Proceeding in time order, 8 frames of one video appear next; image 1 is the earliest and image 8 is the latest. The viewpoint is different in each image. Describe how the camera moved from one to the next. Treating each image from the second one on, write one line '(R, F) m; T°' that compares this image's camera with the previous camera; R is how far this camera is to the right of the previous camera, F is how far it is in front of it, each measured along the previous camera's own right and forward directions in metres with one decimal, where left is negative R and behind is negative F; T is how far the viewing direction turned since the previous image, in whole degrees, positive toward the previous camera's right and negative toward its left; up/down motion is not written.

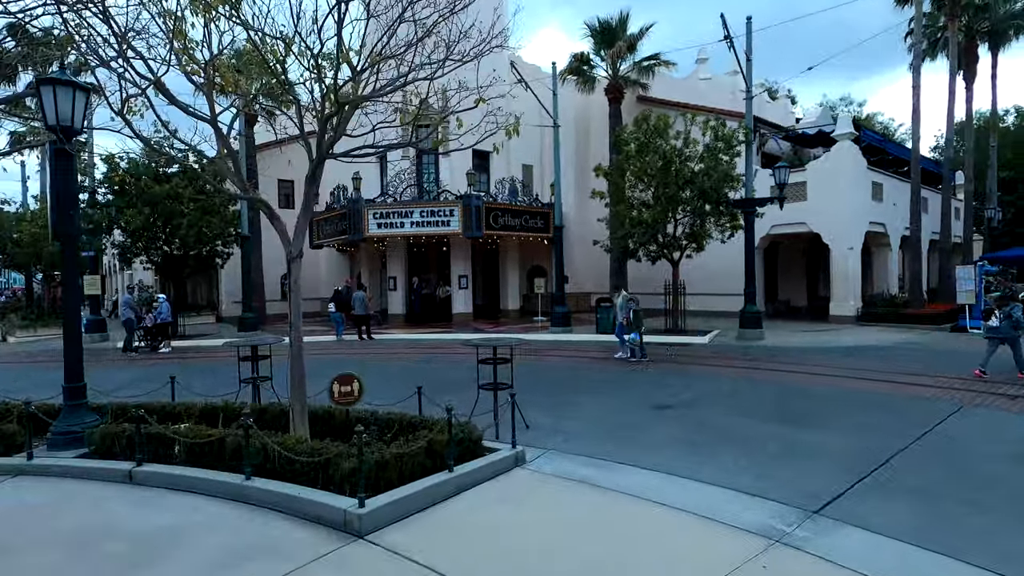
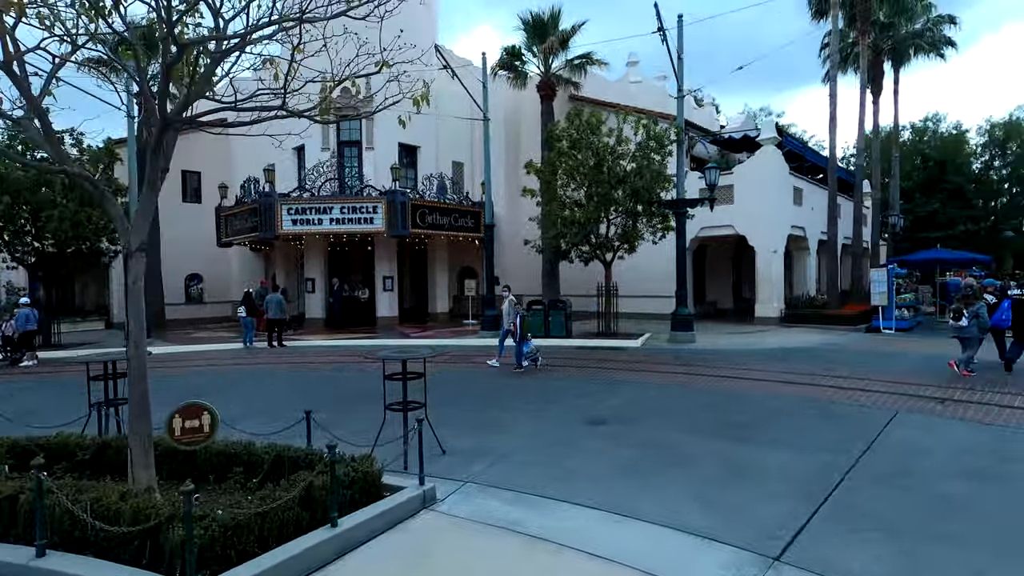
(+0.2, +0.9) m; +7°
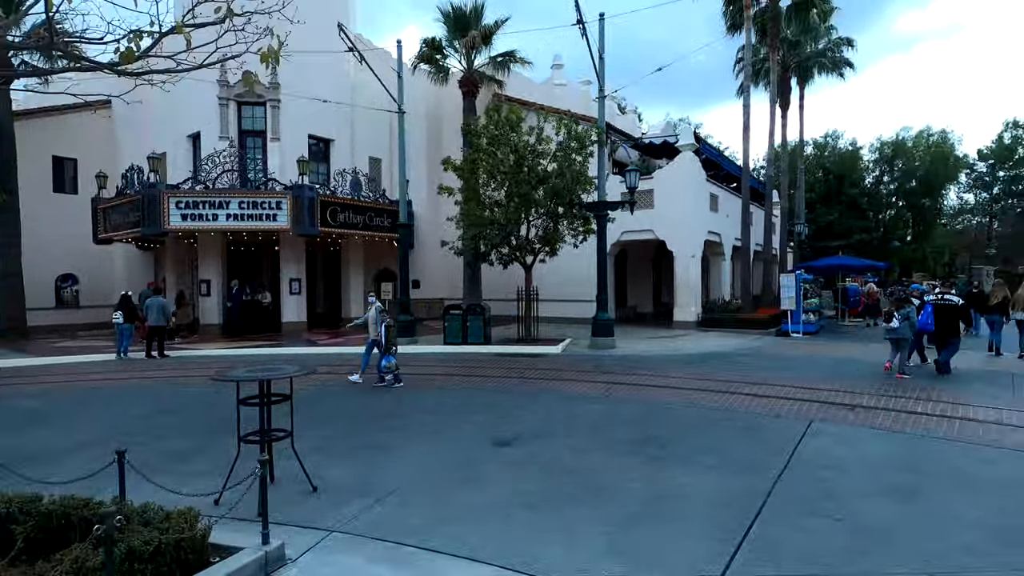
(+0.4, +0.8) m; +7°
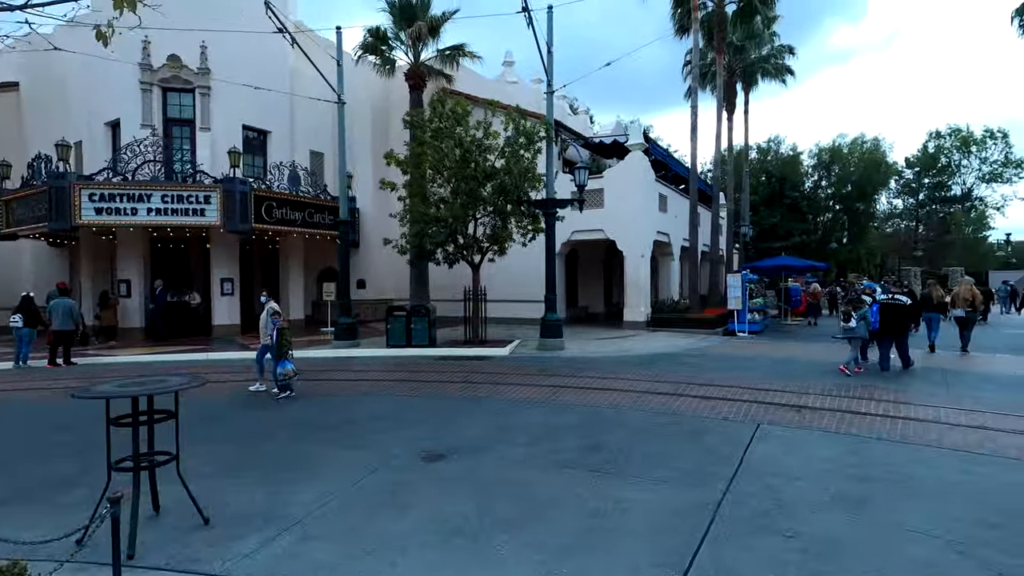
(+0.2, +0.5) m; +5°
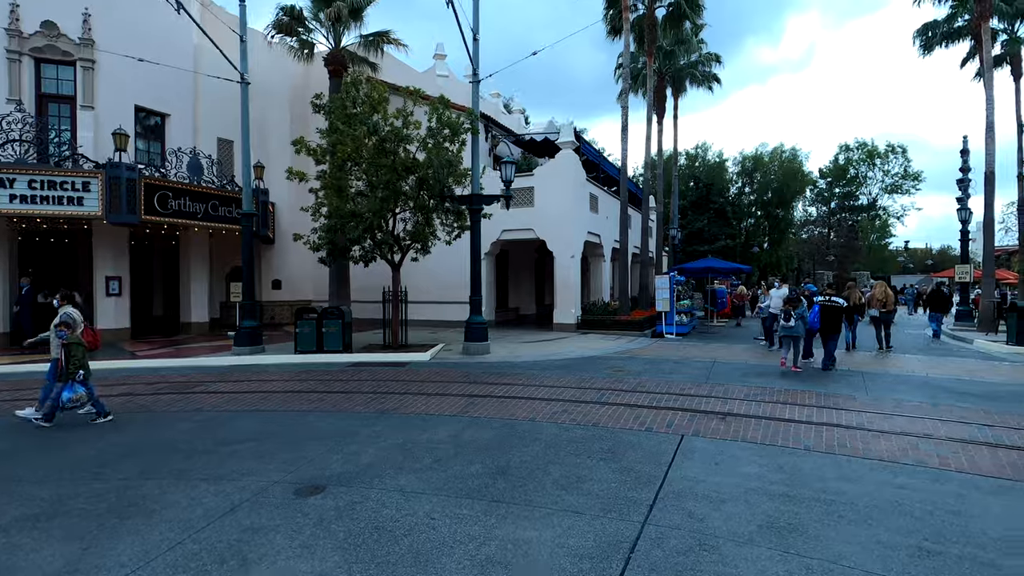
(+0.4, +0.8) m; +7°
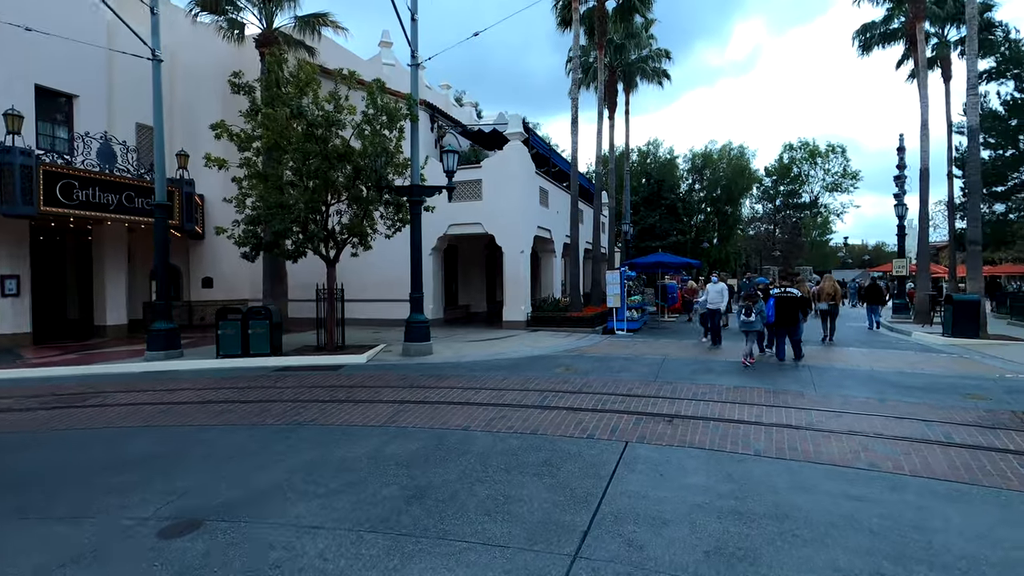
(+0.4, +0.7) m; +5°
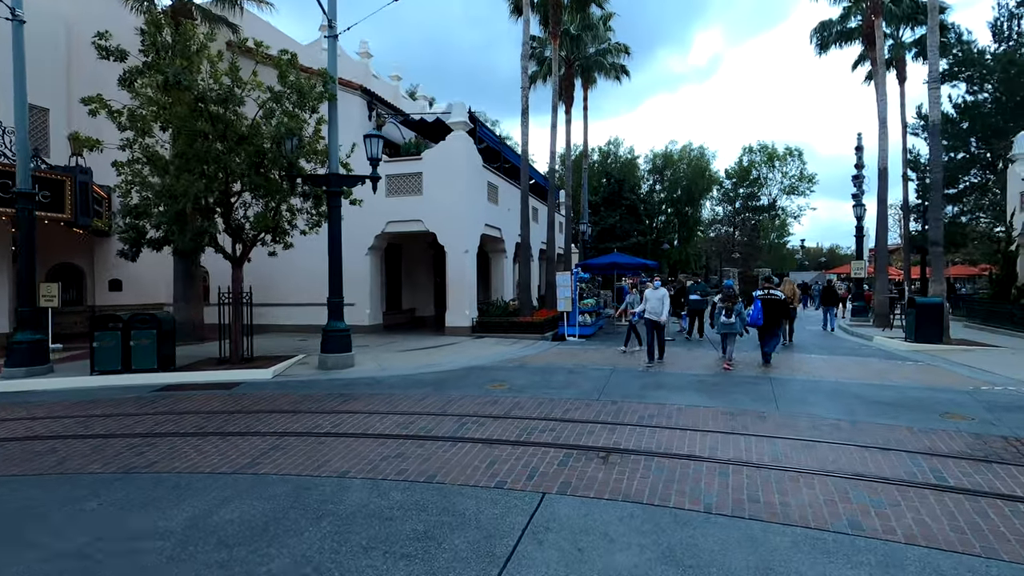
(+0.8, +1.5) m; +4°
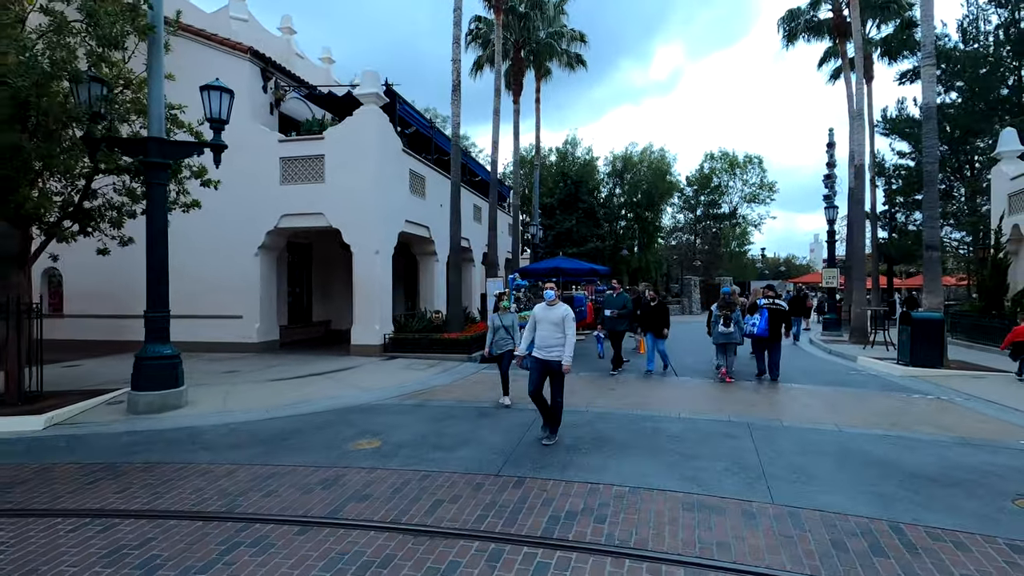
(+1.2, +3.1) m; +4°
